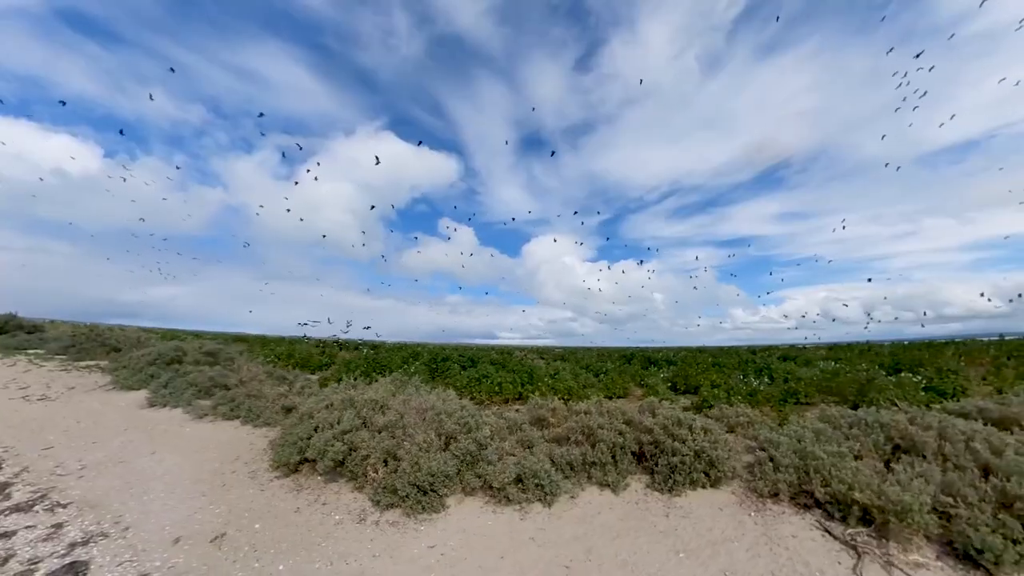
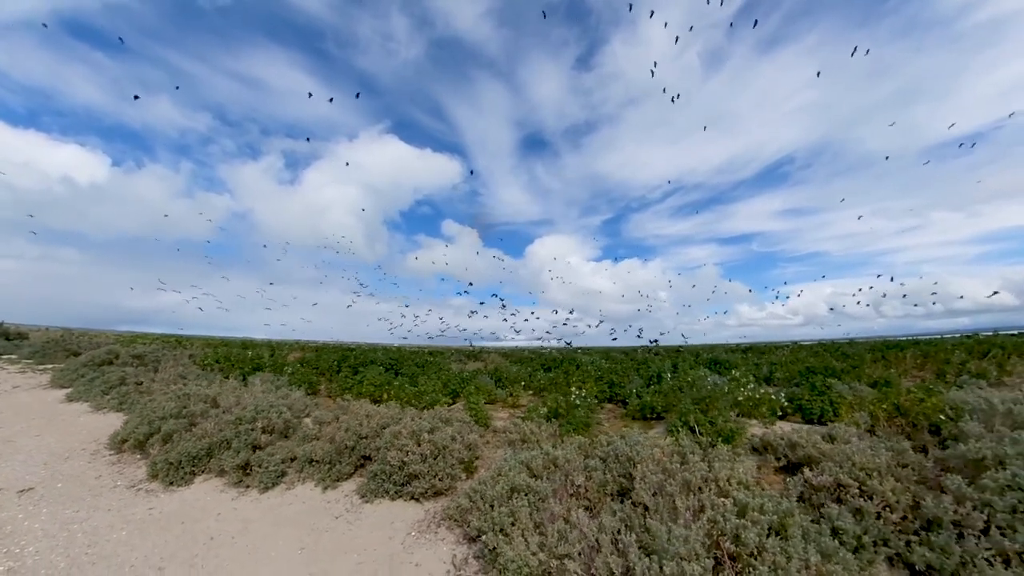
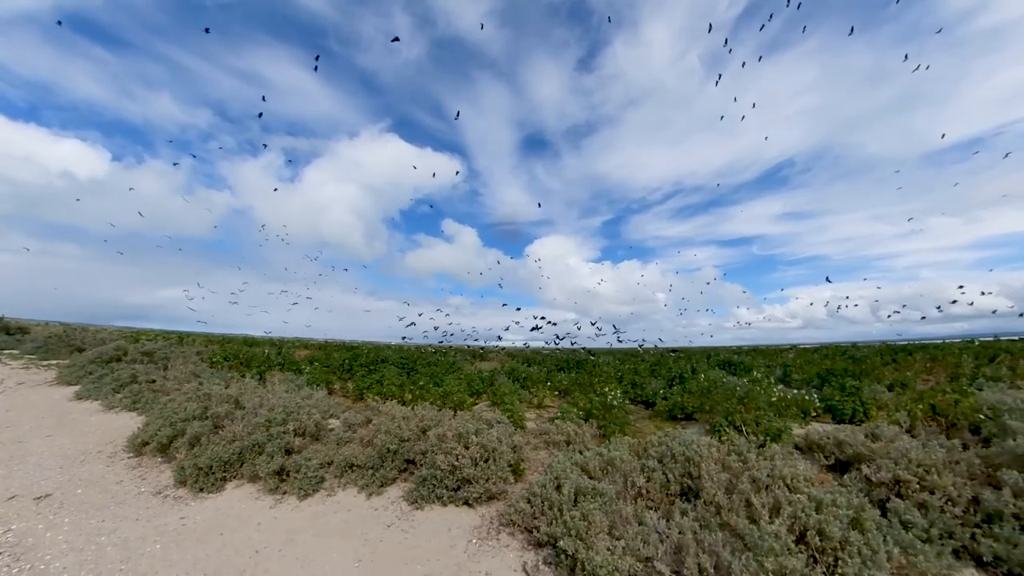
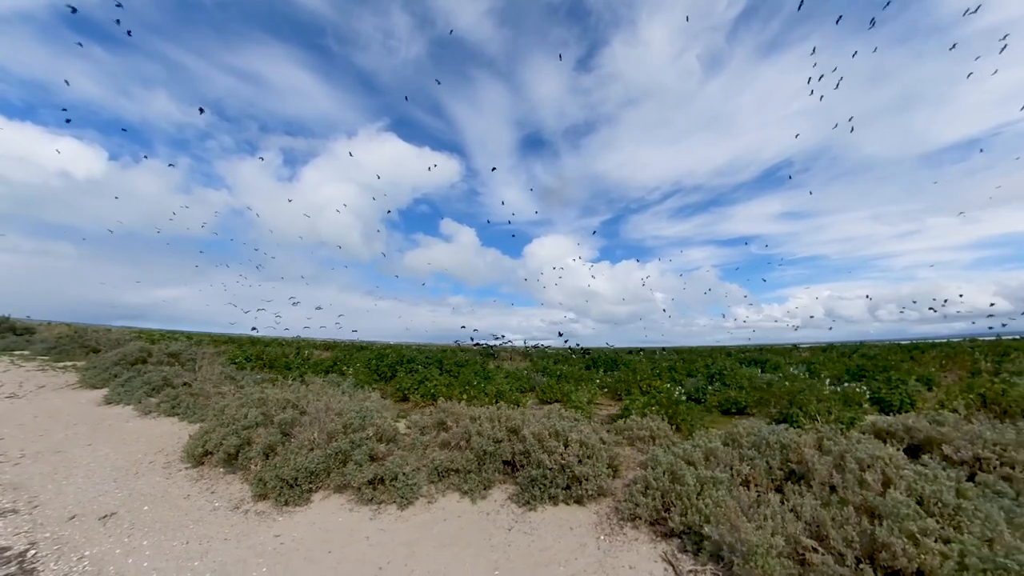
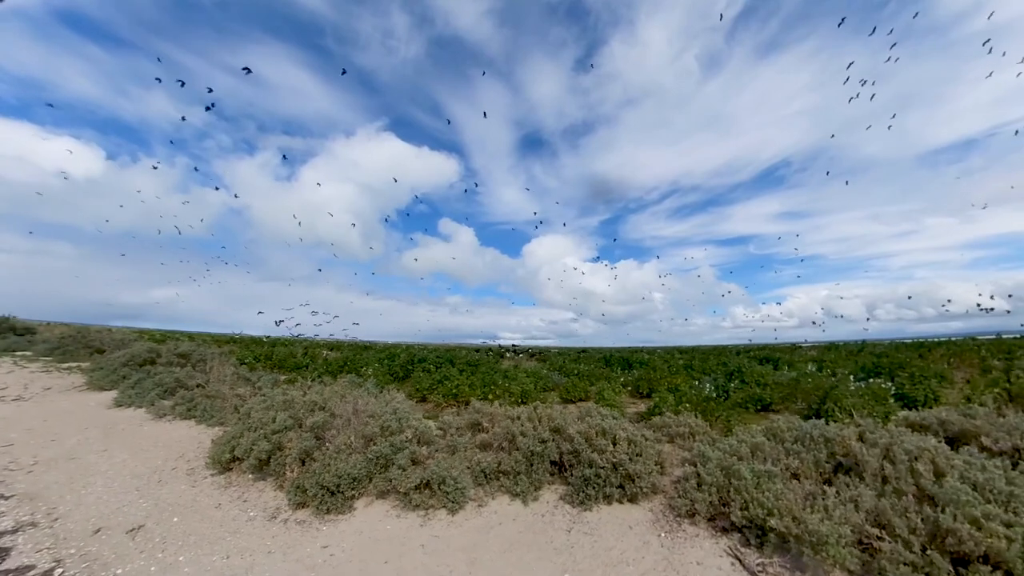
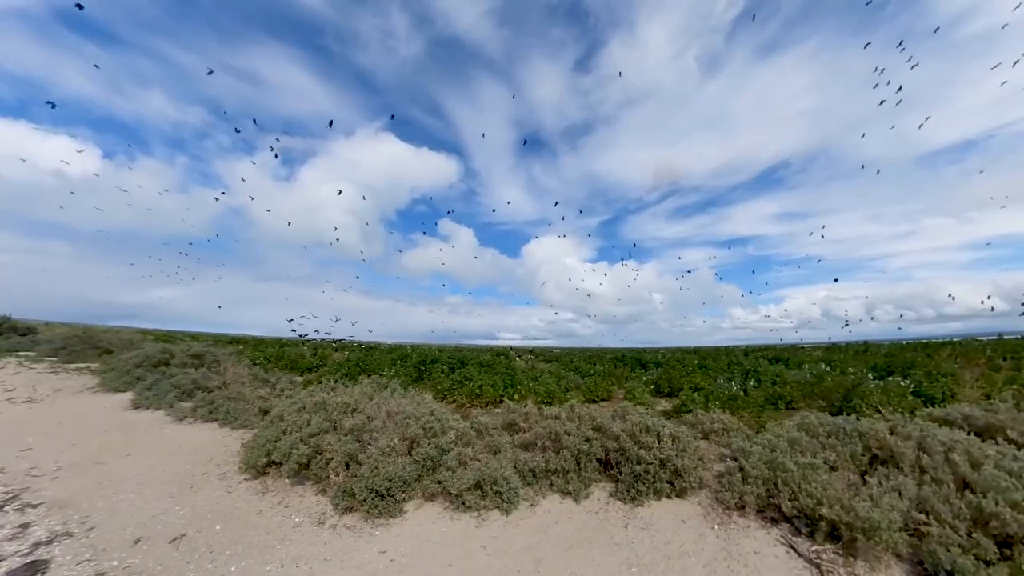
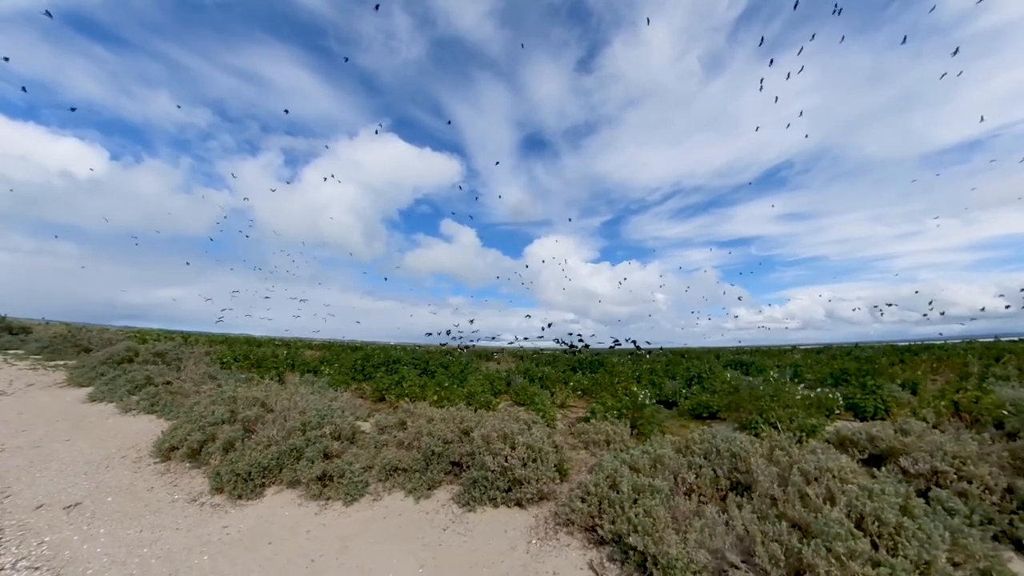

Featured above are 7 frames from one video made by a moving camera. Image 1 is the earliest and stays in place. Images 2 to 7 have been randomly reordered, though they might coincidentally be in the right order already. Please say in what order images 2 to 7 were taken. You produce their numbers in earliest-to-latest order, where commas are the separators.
6, 5, 4, 7, 3, 2
